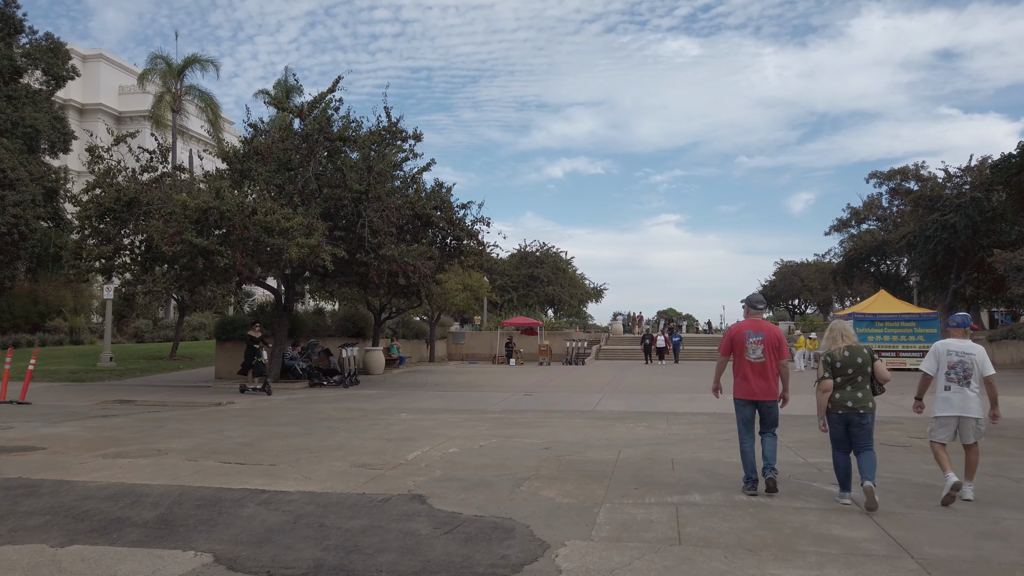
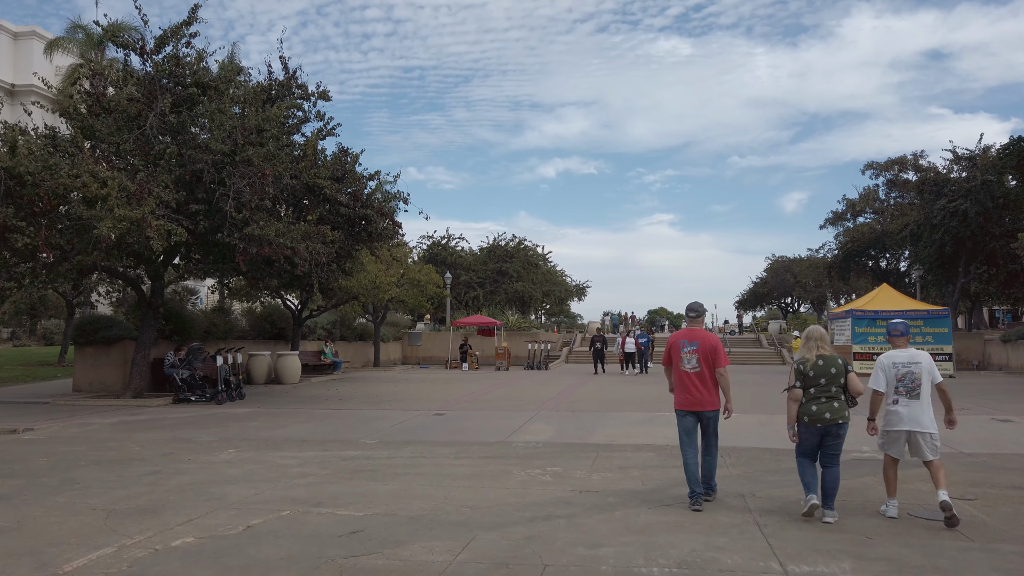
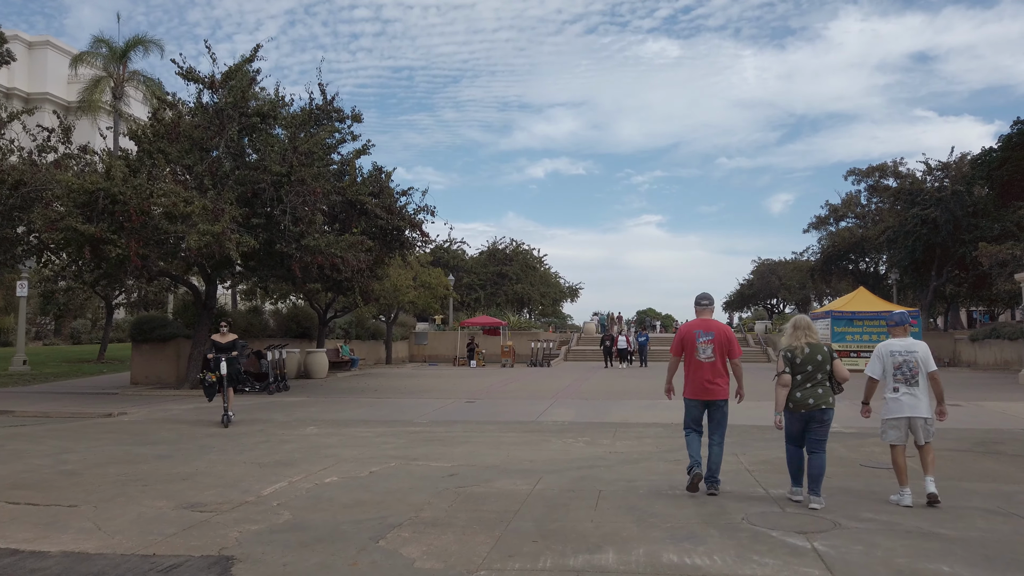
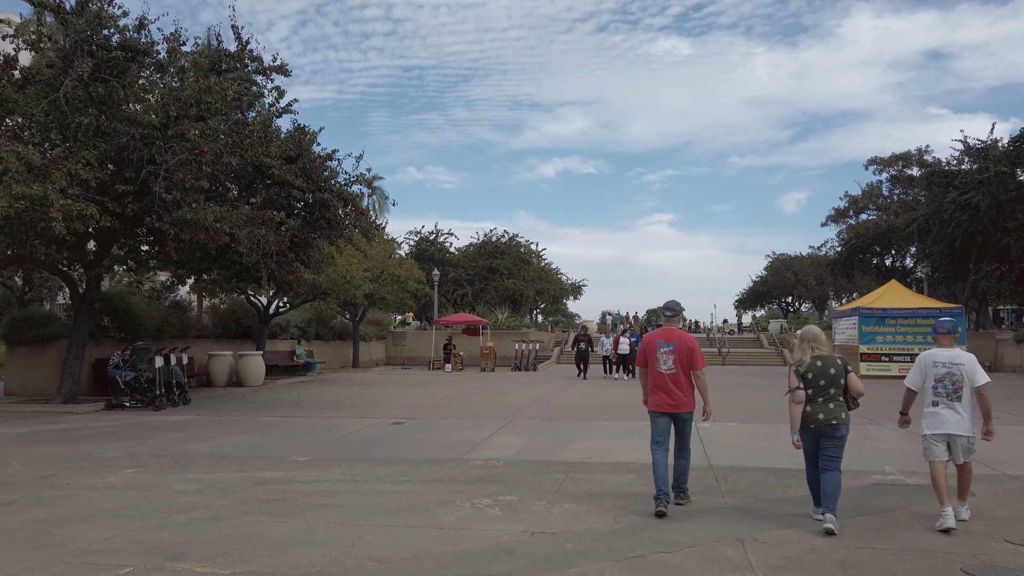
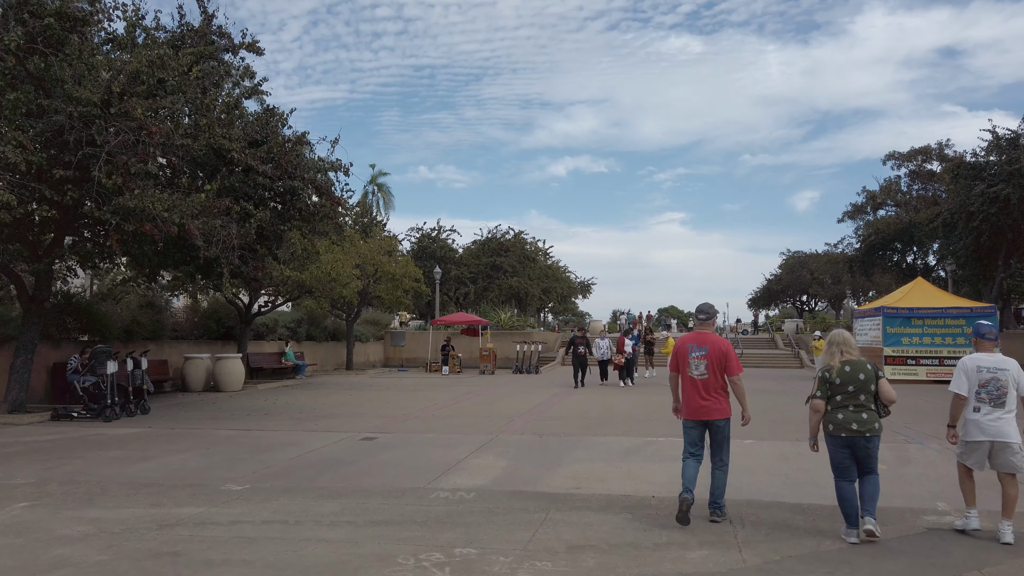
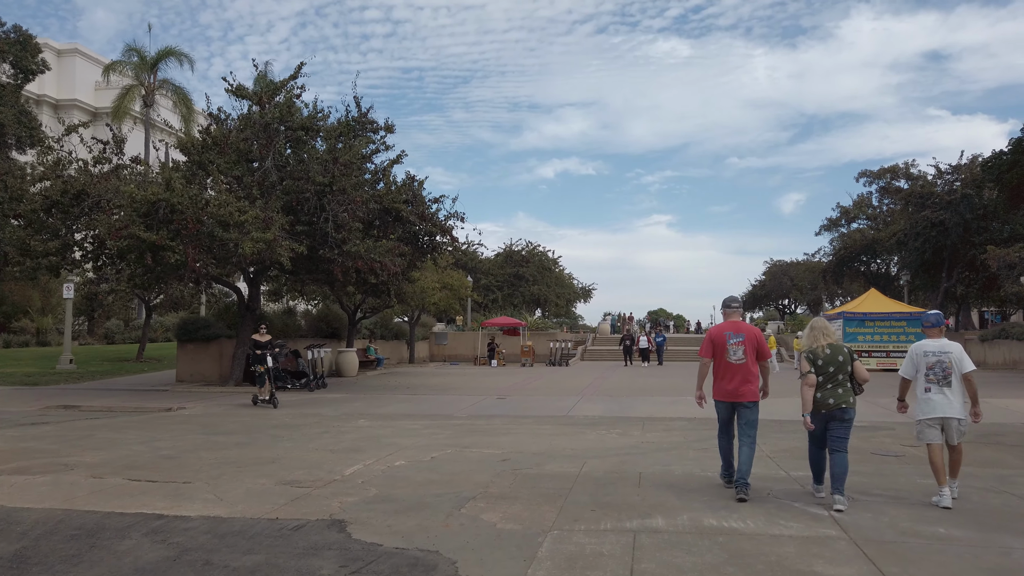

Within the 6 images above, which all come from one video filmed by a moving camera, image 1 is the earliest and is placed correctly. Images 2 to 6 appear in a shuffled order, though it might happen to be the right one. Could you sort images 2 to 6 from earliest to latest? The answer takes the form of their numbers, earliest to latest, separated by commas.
6, 3, 2, 4, 5
